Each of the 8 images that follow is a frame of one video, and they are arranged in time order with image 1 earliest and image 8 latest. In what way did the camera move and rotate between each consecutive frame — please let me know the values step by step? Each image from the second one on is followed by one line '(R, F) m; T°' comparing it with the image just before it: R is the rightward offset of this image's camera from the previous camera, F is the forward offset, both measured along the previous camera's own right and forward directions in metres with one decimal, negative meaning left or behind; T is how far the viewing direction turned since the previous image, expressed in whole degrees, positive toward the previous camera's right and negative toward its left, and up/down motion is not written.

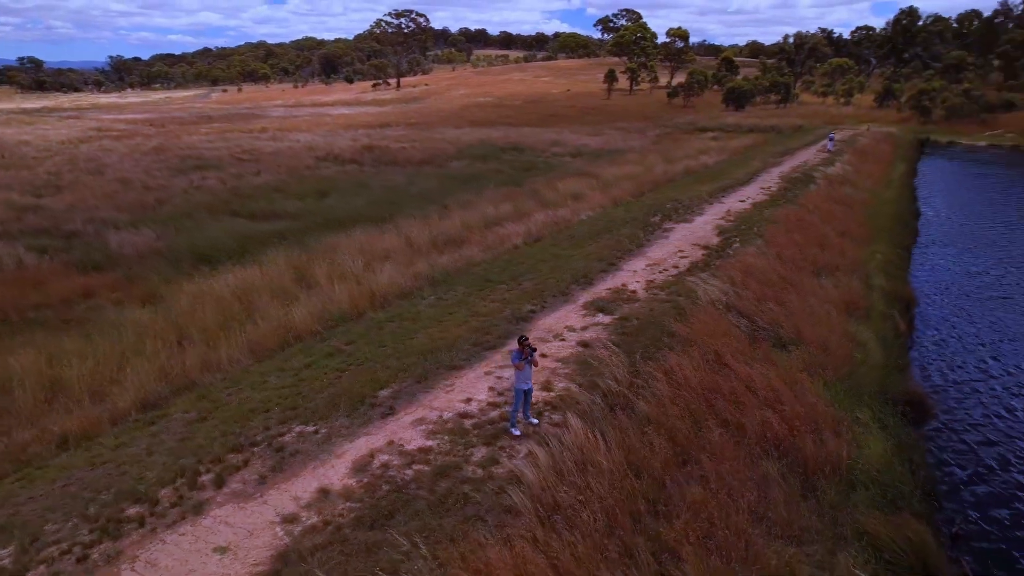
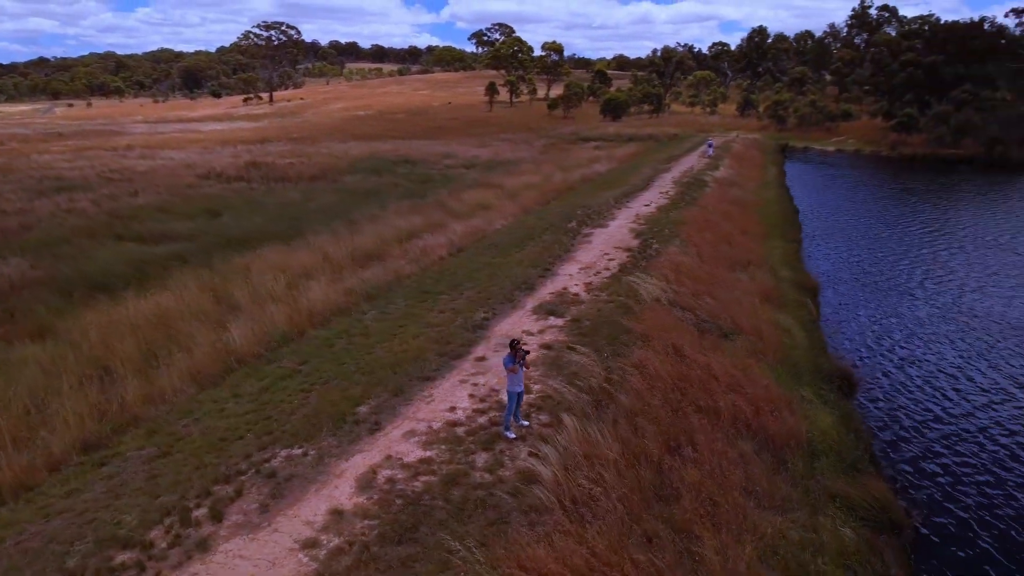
(-1.9, -0.1) m; +10°
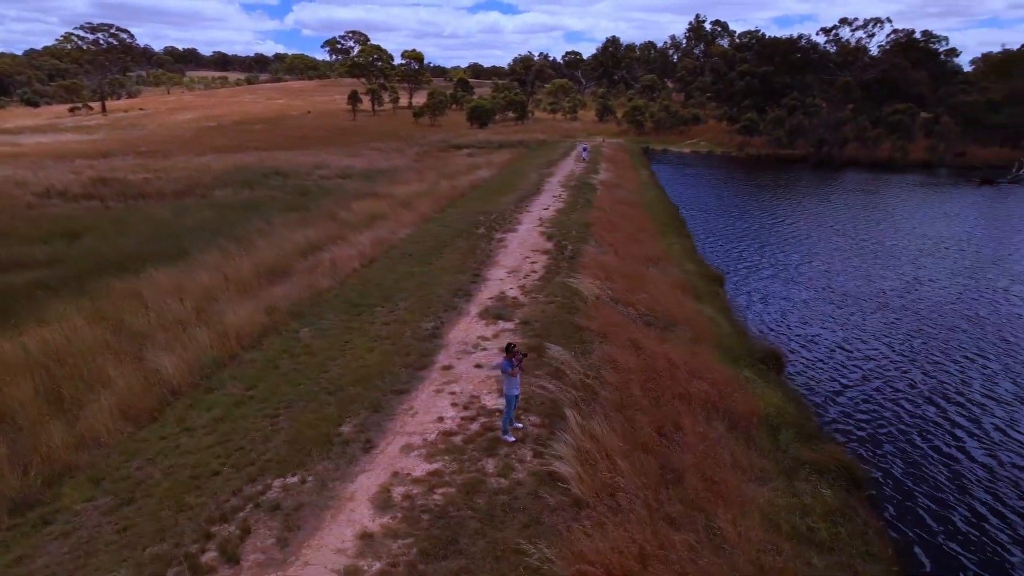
(-2.3, +0.2) m; +12°
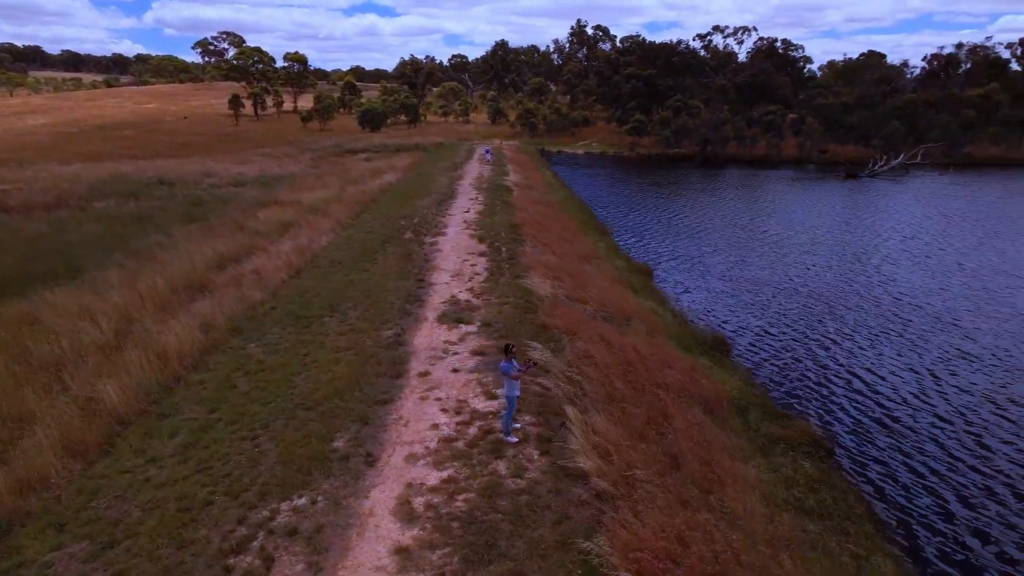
(-1.9, +0.1) m; +10°
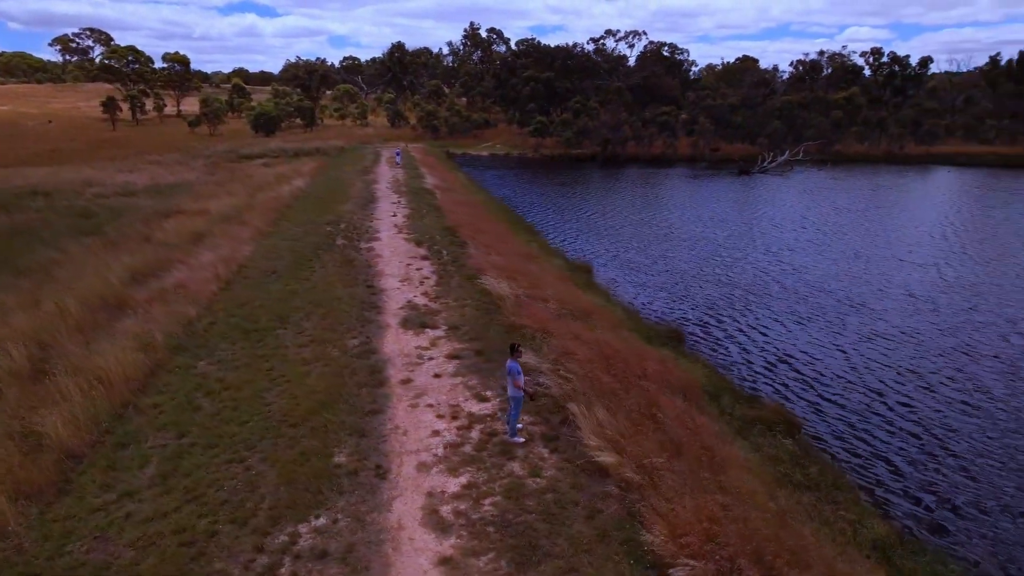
(-1.9, +0.2) m; +9°
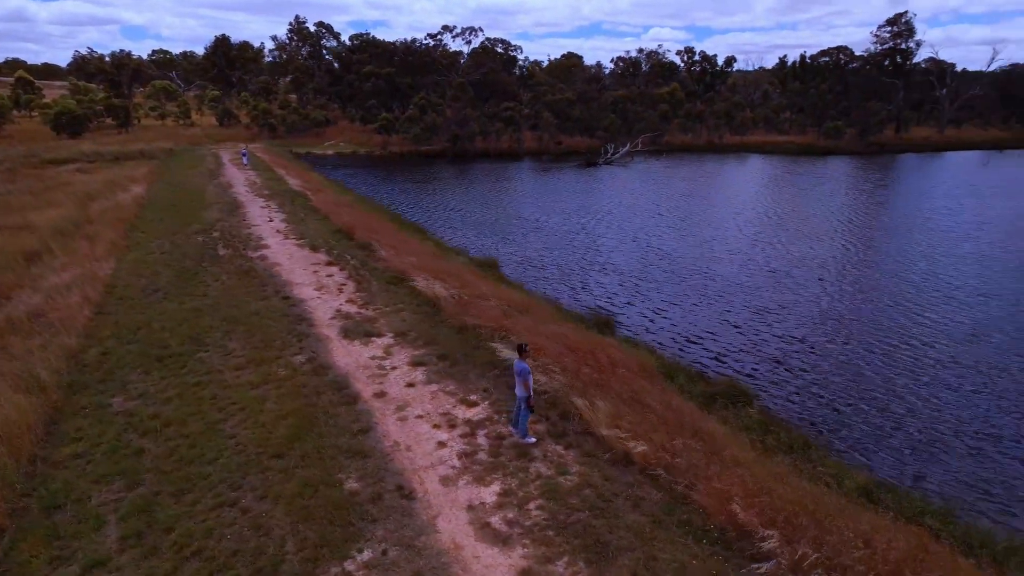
(-2.9, +0.6) m; +14°
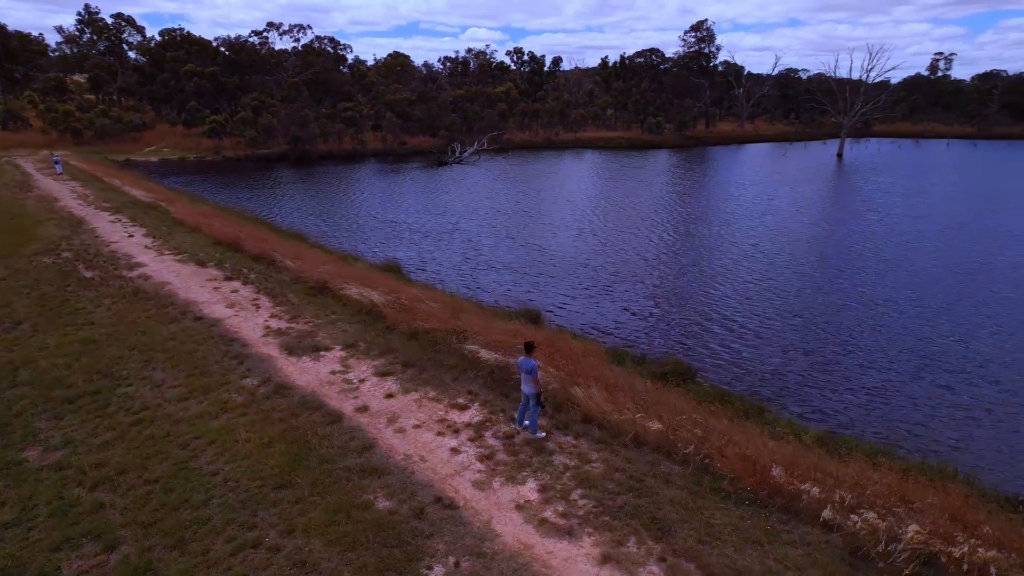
(-2.9, +0.3) m; +14°
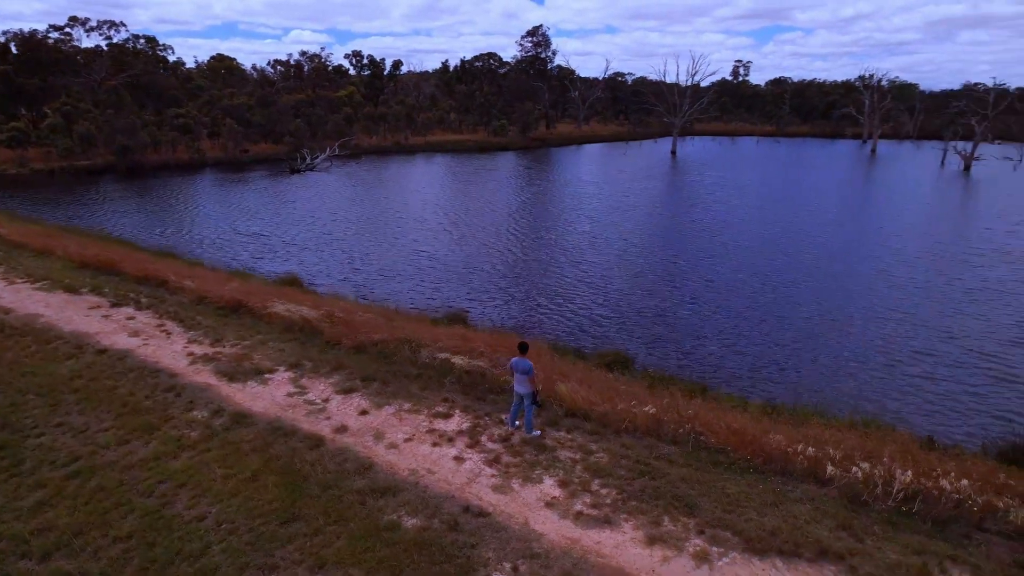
(-2.5, +0.3) m; +13°
